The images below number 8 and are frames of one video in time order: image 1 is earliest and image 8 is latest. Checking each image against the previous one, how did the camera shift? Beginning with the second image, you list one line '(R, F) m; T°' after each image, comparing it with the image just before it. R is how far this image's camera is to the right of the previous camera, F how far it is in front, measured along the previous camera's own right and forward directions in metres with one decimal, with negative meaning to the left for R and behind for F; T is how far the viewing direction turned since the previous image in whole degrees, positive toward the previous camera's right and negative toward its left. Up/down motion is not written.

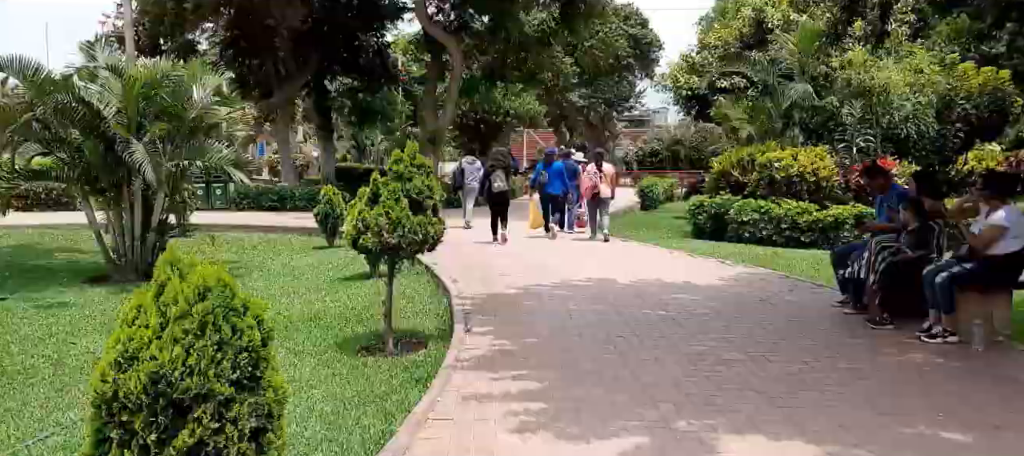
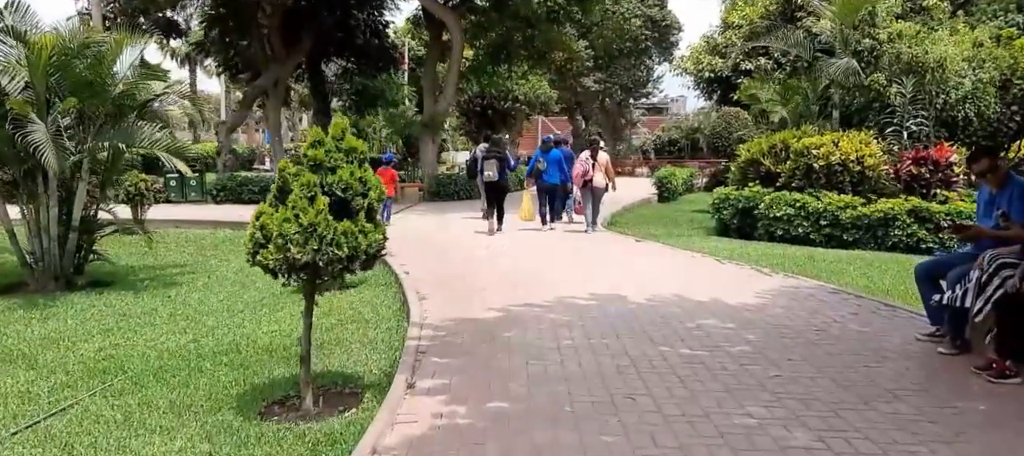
(+0.3, +1.9) m; -1°
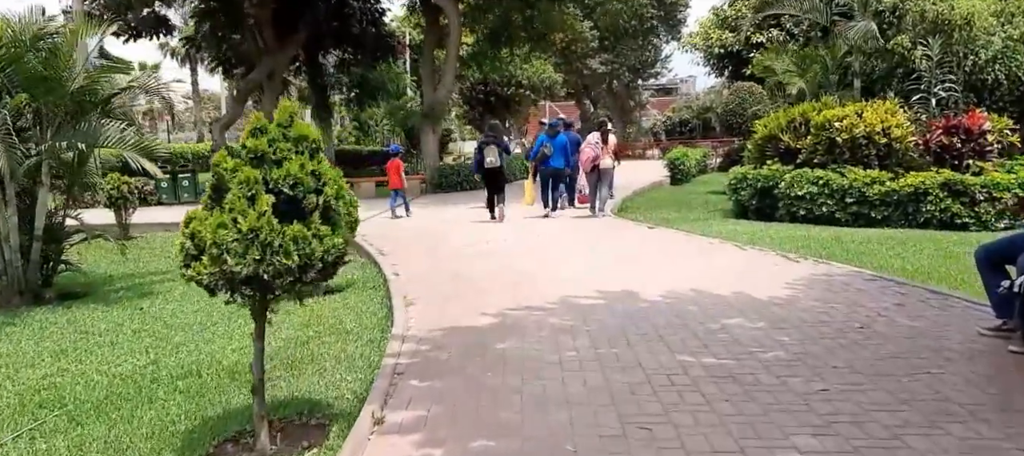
(+0.1, +0.8) m; -1°
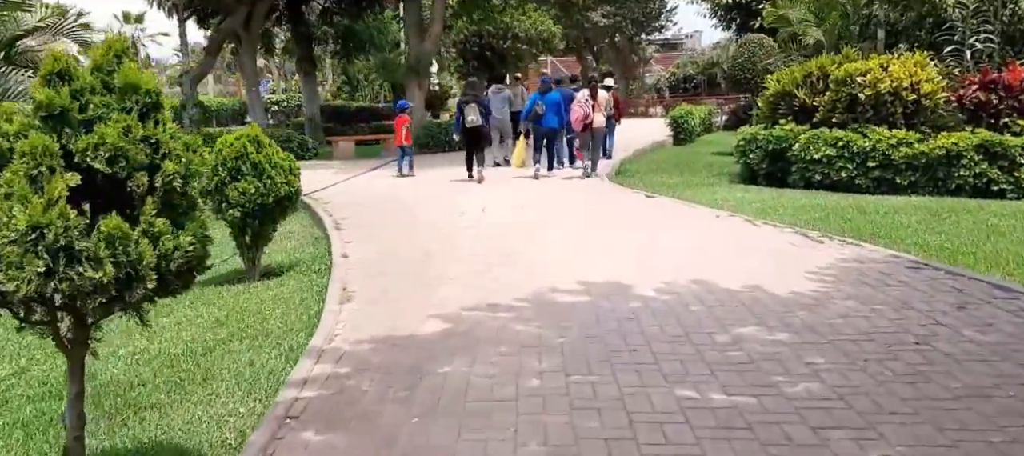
(+0.3, +1.3) m; 0°
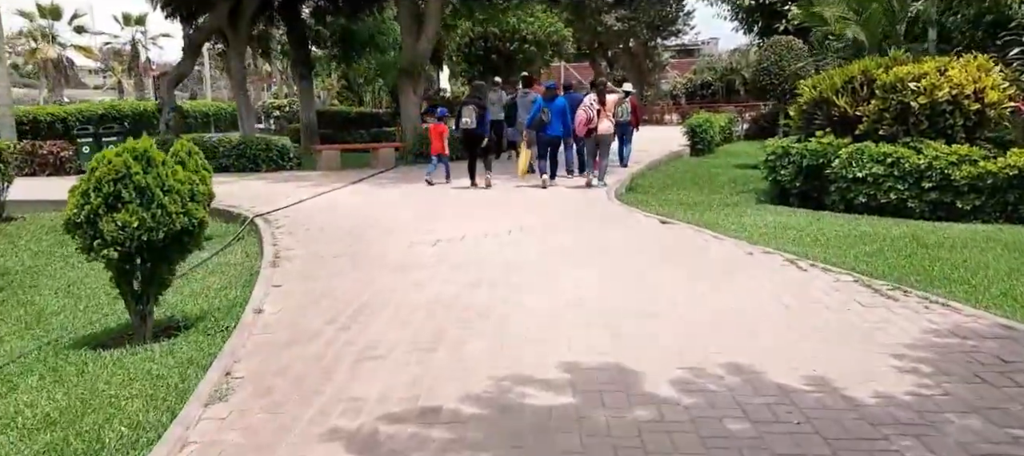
(+0.3, +1.6) m; -1°
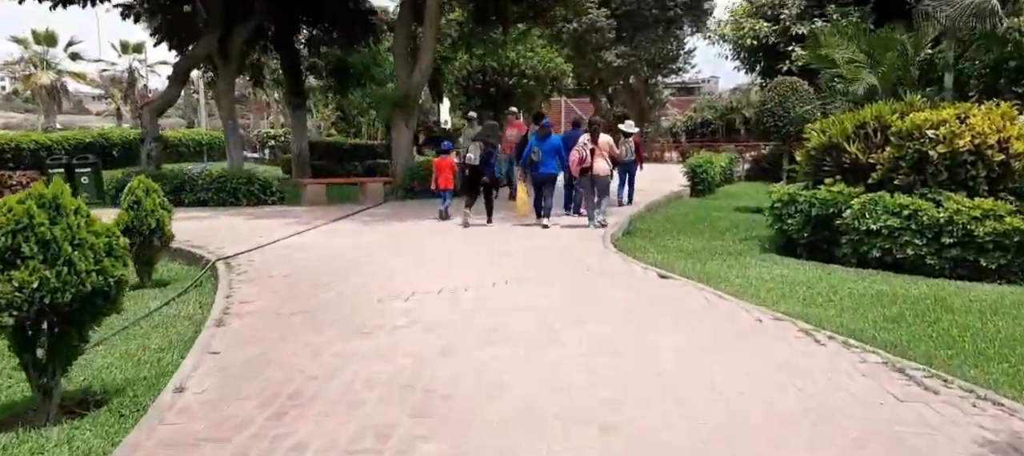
(+0.1, +0.7) m; 0°
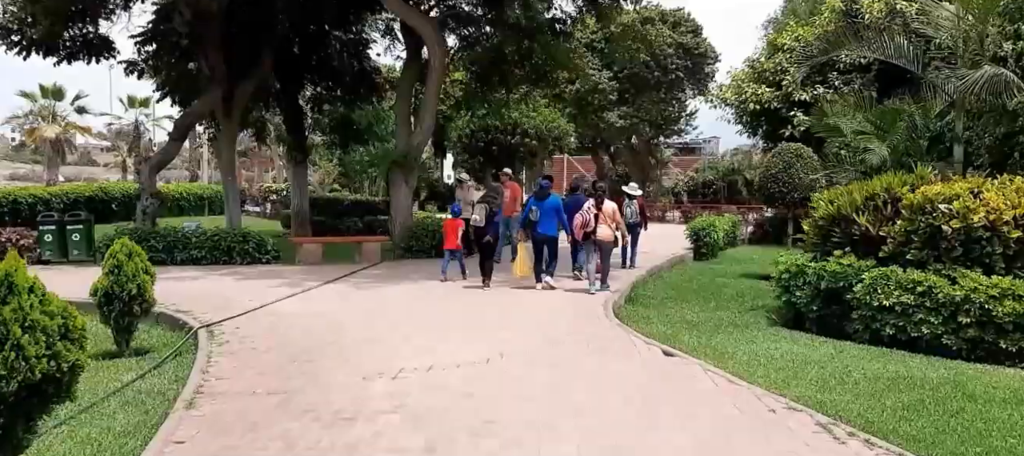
(0.0, +0.3) m; 0°
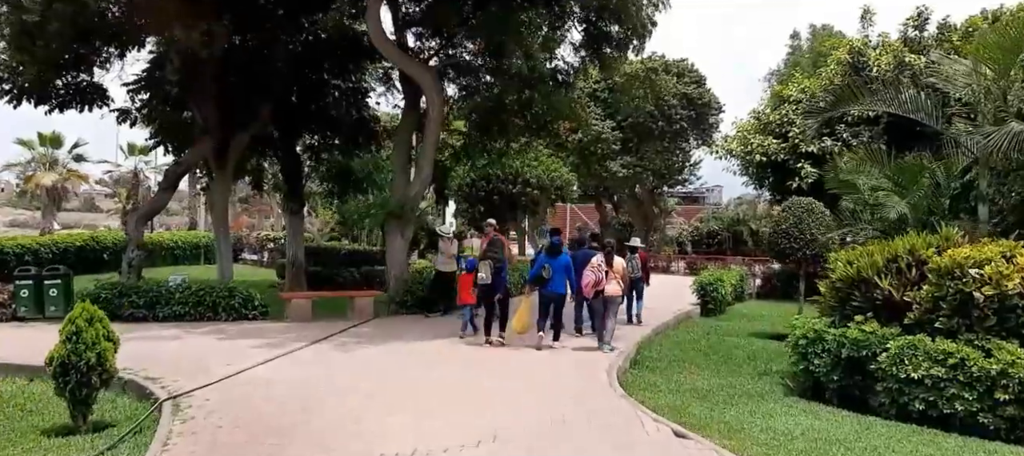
(0.0, +0.6) m; 0°
